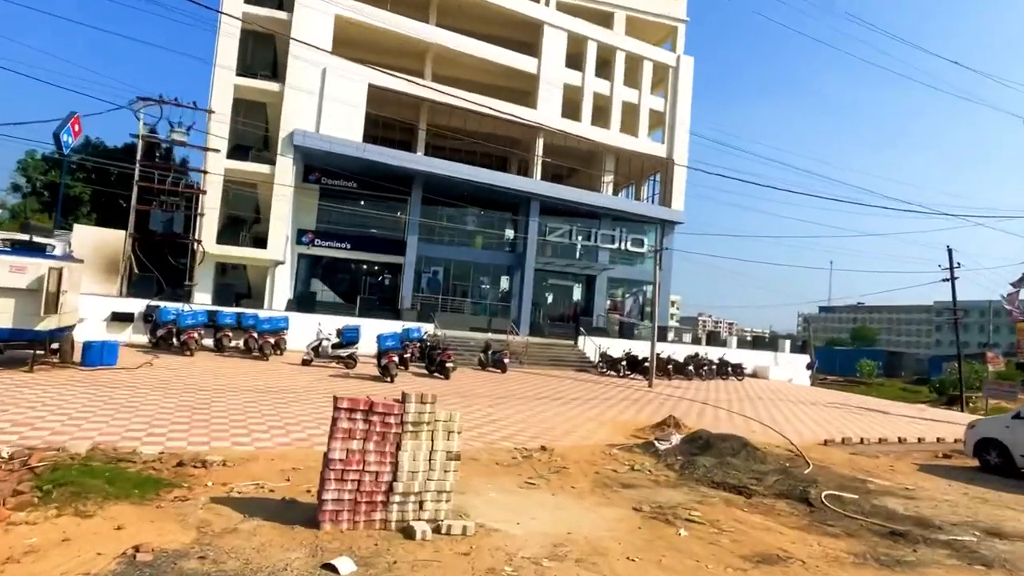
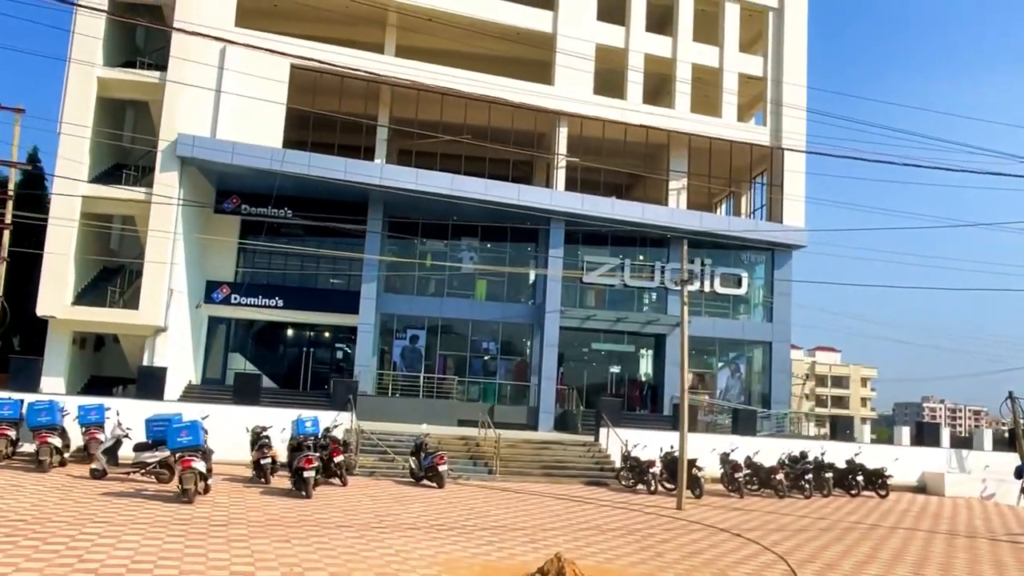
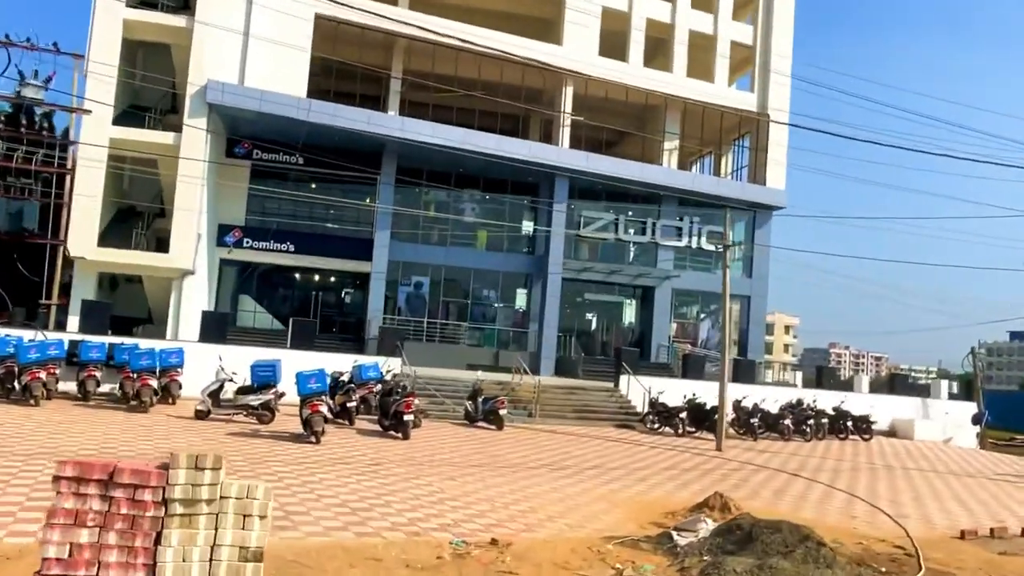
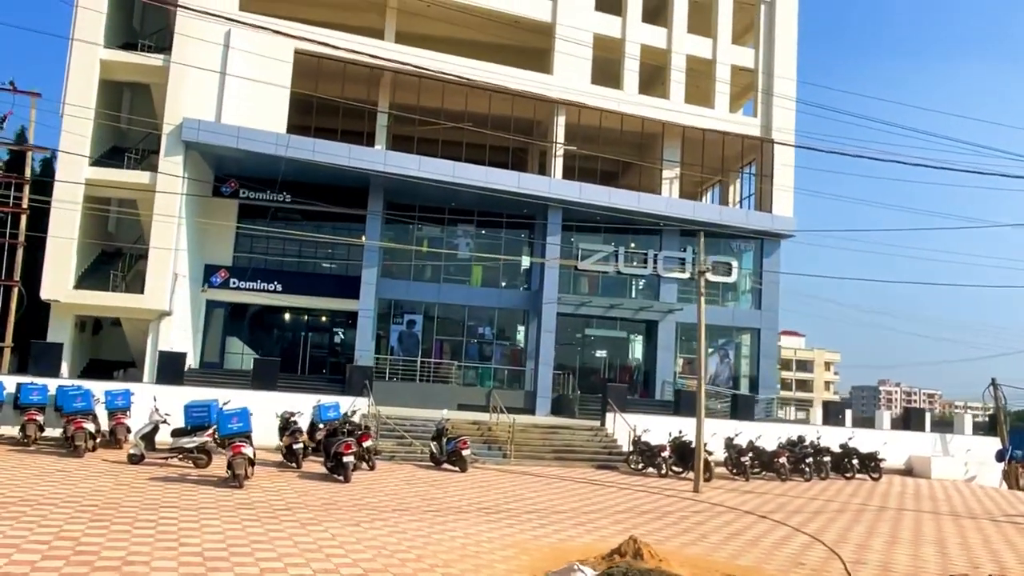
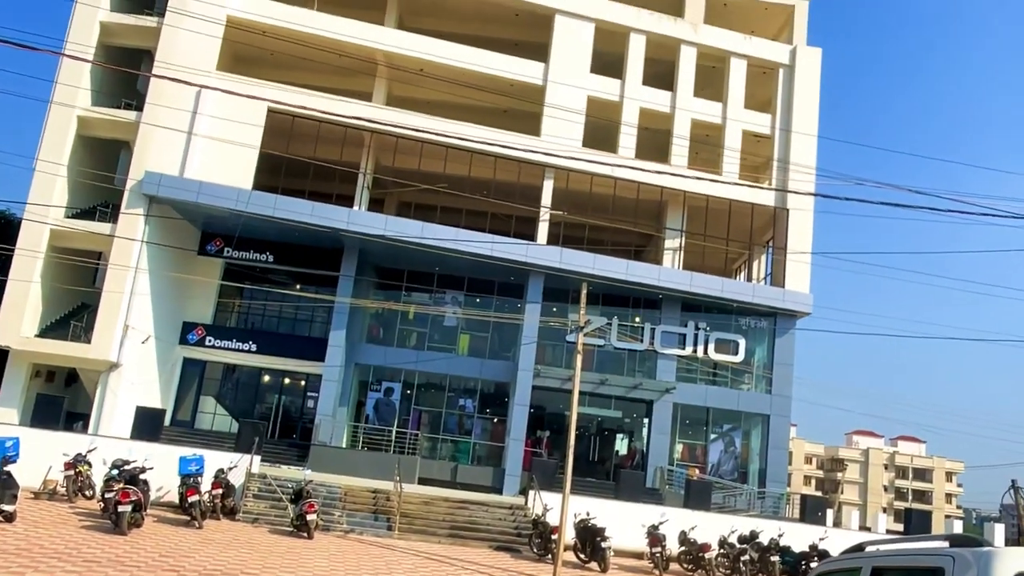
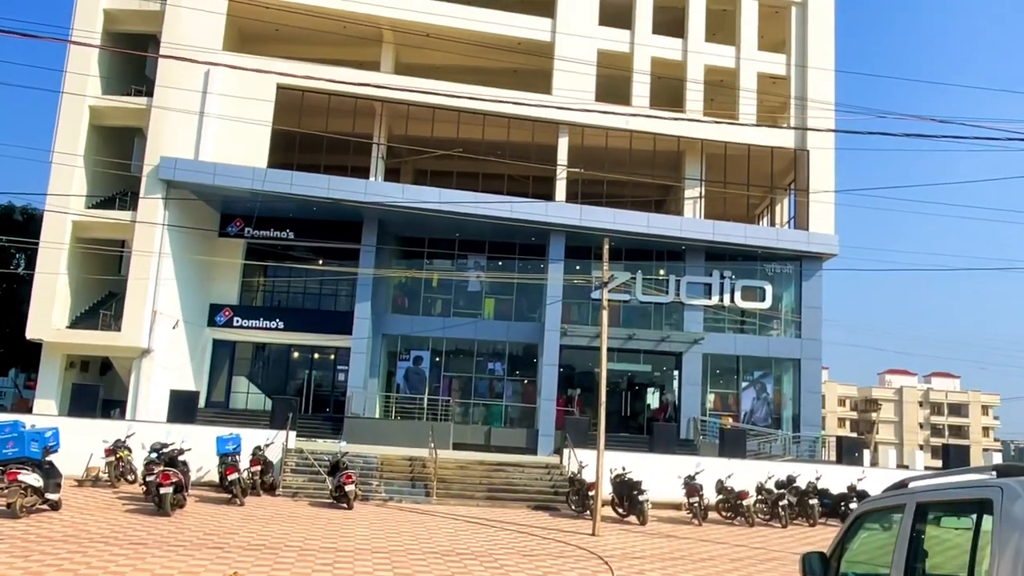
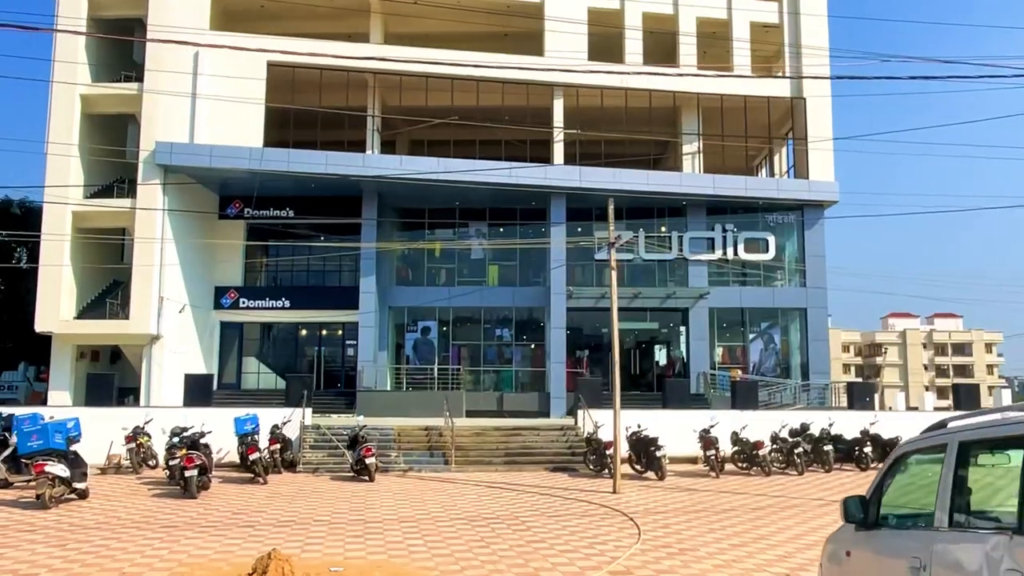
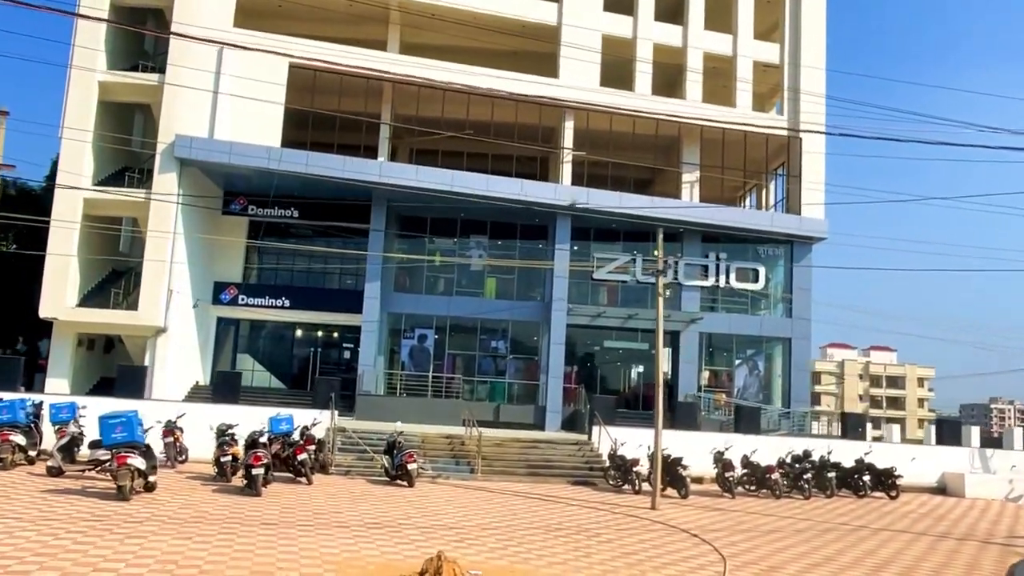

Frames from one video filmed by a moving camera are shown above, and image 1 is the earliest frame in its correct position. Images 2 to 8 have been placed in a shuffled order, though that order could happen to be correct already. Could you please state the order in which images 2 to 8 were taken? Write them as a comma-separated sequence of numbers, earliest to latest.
3, 4, 2, 8, 7, 6, 5
